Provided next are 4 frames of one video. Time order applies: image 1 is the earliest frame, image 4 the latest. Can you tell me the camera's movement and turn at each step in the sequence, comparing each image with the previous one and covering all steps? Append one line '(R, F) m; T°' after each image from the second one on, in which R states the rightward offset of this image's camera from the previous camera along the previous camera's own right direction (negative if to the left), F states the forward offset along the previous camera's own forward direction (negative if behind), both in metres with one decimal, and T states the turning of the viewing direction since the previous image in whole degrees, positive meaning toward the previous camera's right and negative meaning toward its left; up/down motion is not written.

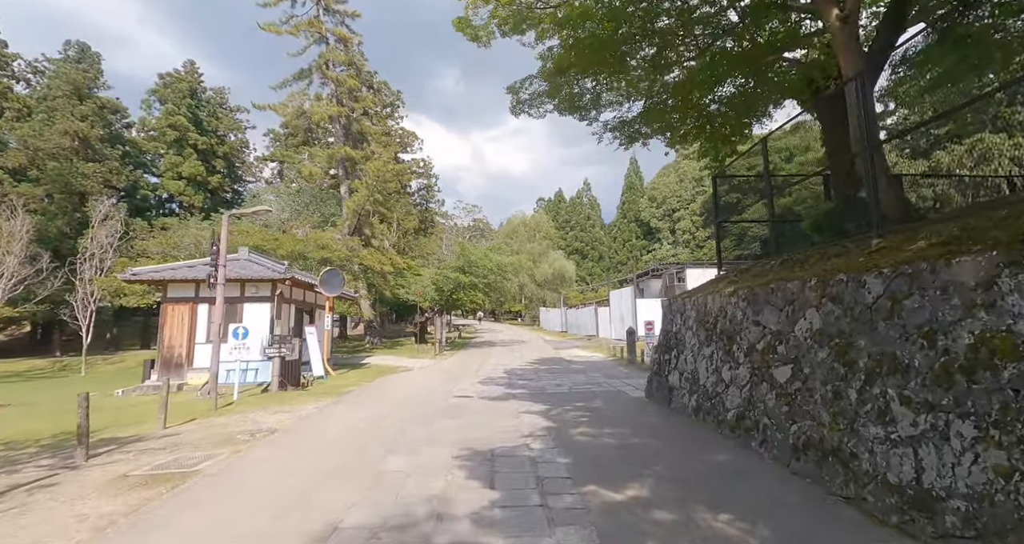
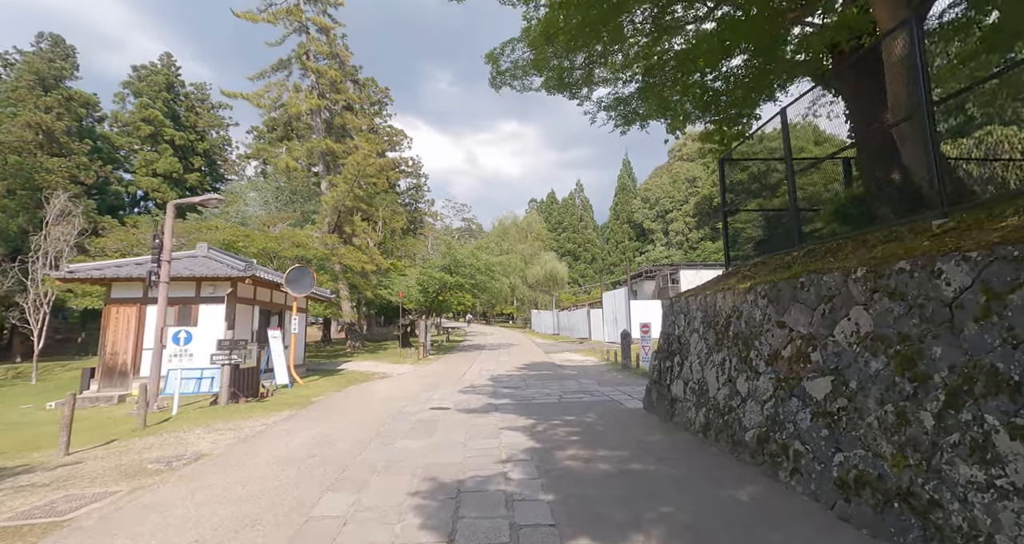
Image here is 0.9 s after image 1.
(+0.2, +1.1) m; +1°
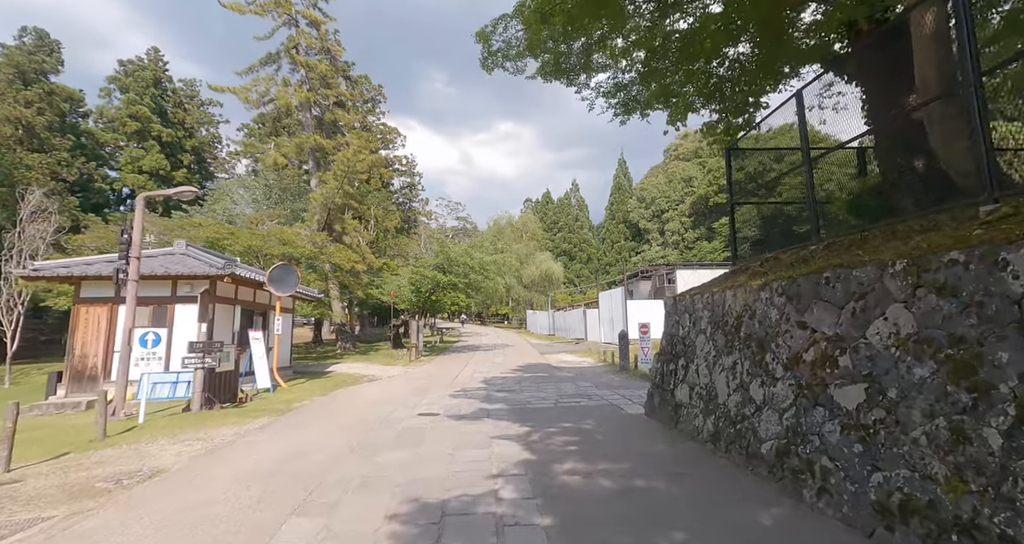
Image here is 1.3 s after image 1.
(0.0, +0.5) m; +1°
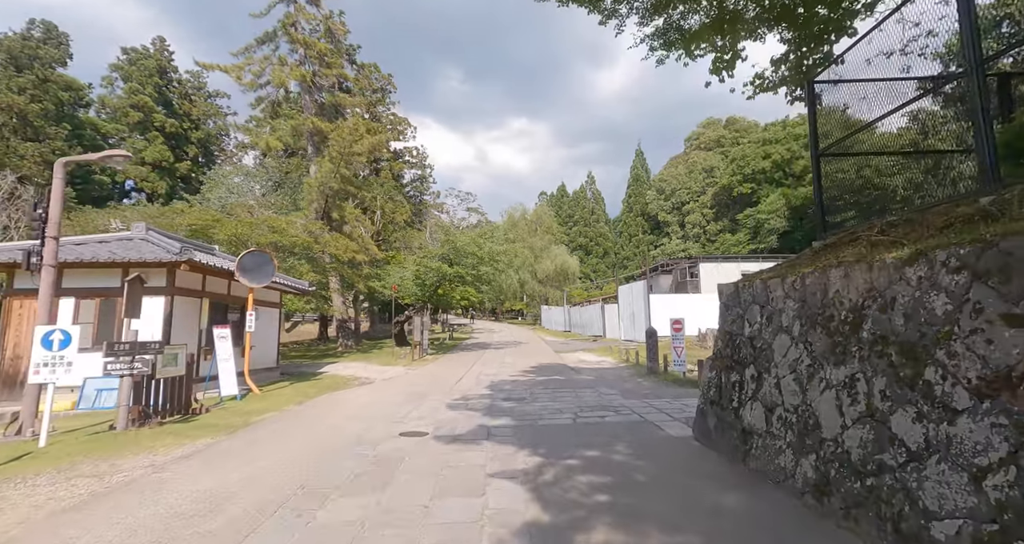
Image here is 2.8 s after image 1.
(+0.1, +1.9) m; -2°
